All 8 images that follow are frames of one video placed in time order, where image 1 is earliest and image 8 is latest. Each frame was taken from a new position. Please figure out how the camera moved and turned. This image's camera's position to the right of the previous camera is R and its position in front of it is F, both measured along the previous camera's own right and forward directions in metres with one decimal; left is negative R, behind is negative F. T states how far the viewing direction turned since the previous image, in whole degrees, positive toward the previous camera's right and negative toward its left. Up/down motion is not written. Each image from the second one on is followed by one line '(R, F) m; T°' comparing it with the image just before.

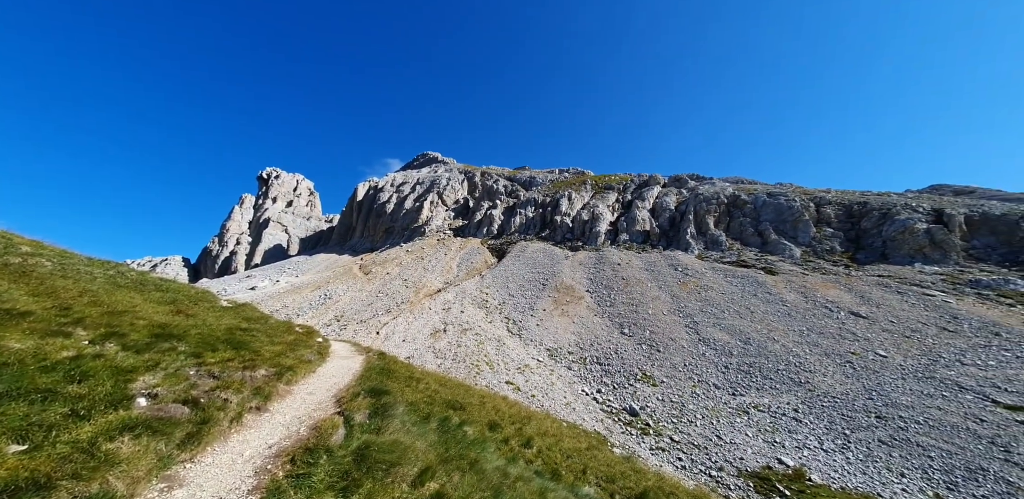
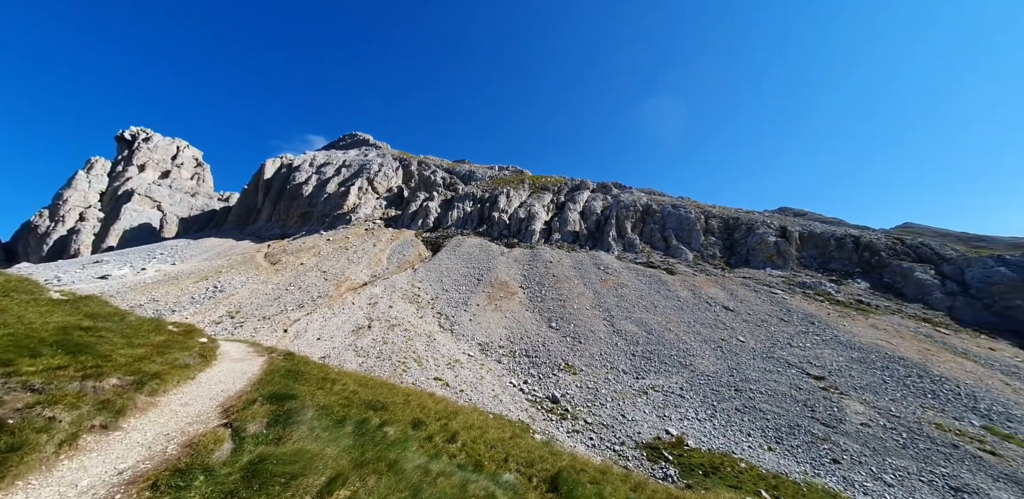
(-0.5, -0.1) m; +14°
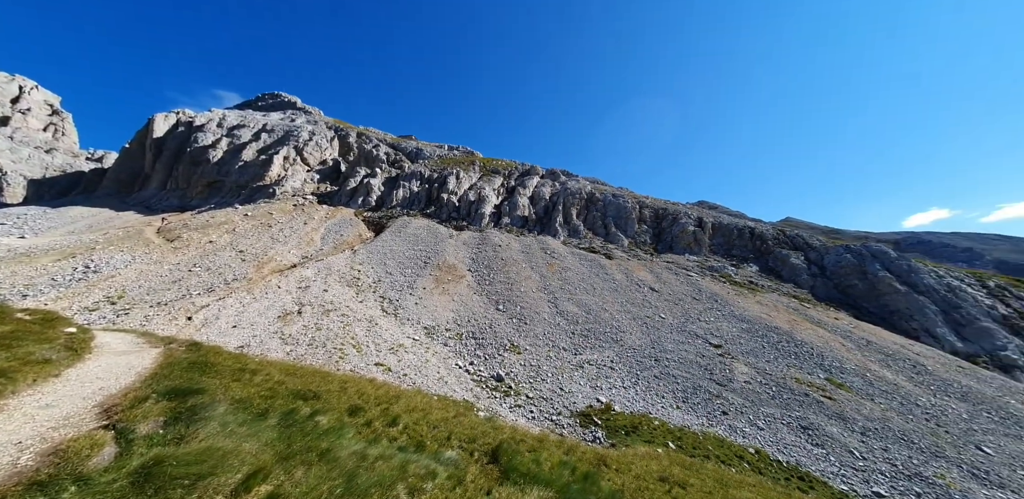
(-0.4, 0.0) m; +12°
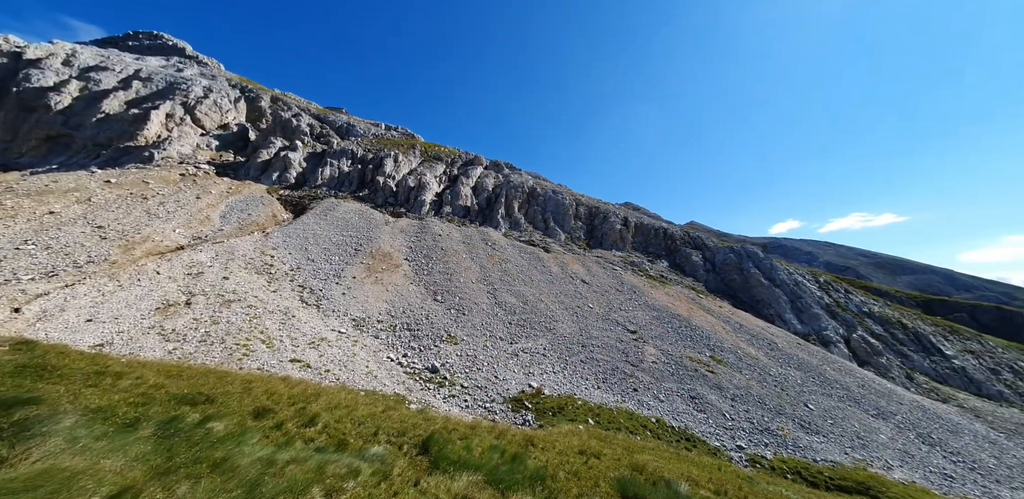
(-0.5, +0.1) m; +14°
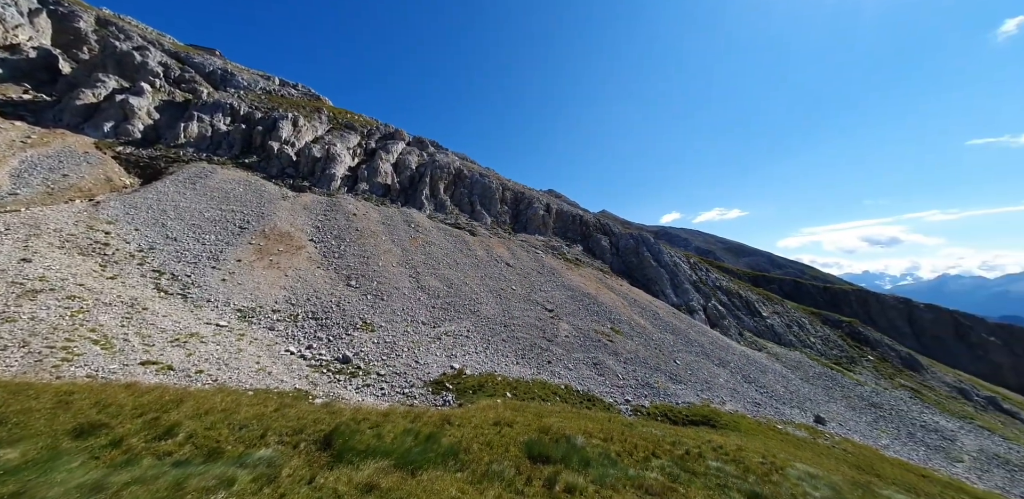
(-0.5, +0.2) m; +17°
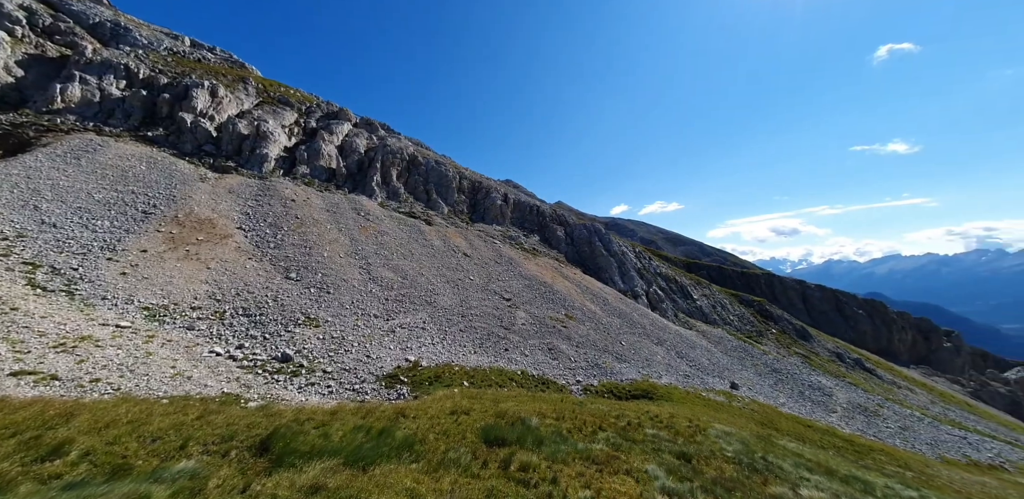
(-0.3, 0.0) m; +9°
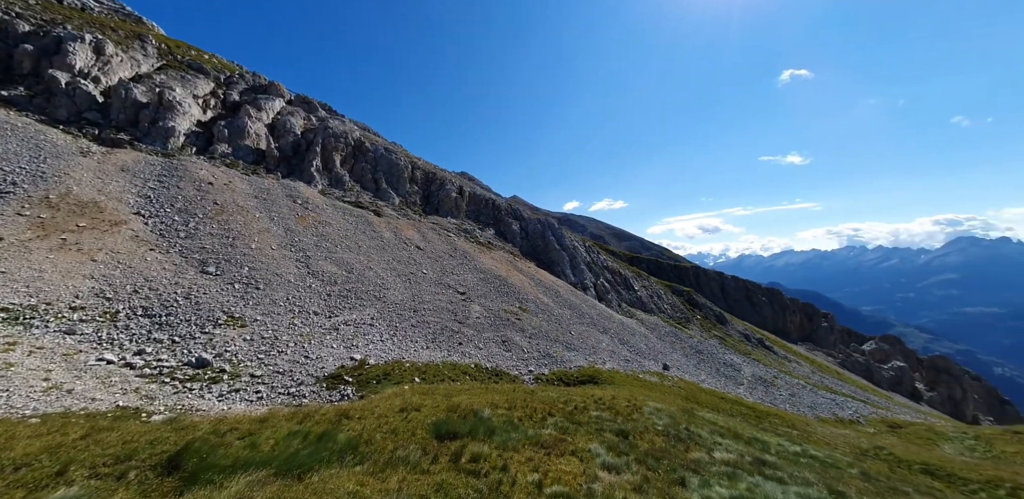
(-0.3, +0.1) m; +10°
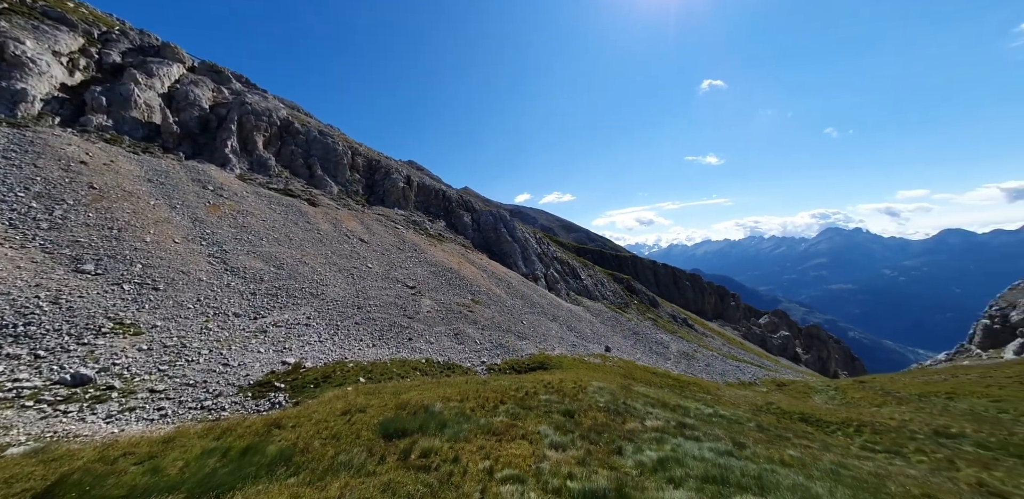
(-0.3, +0.2) m; +10°
